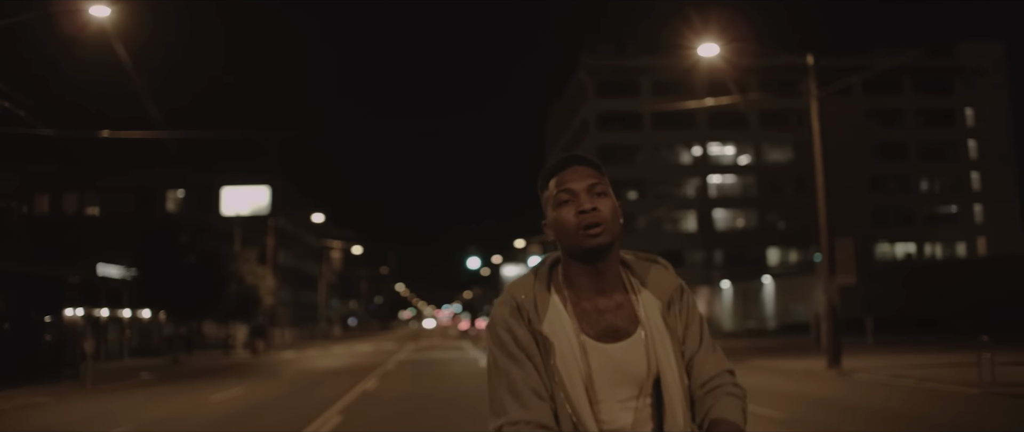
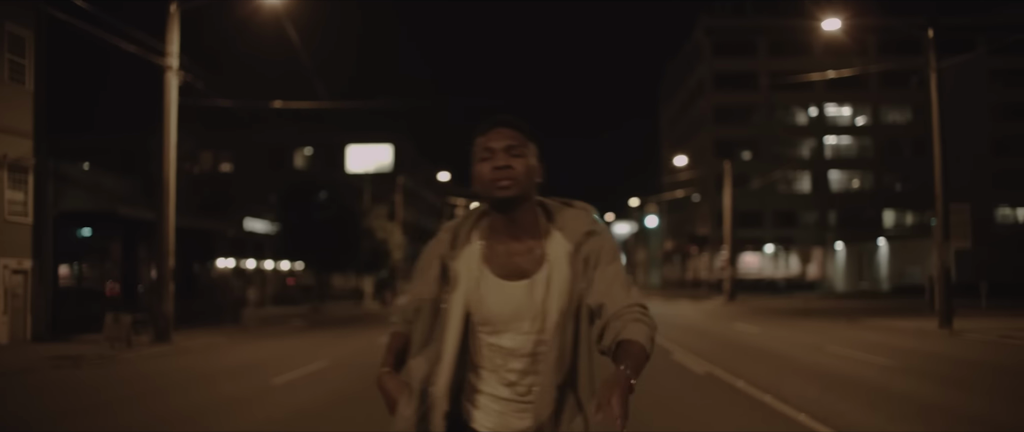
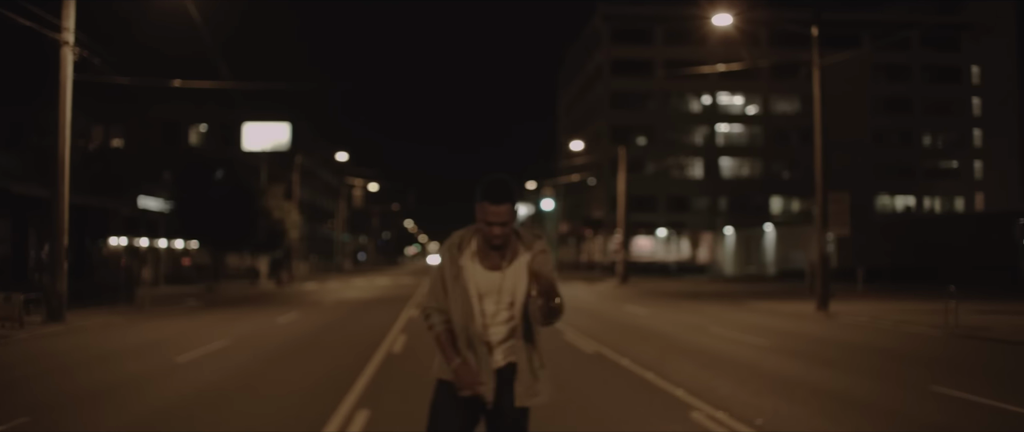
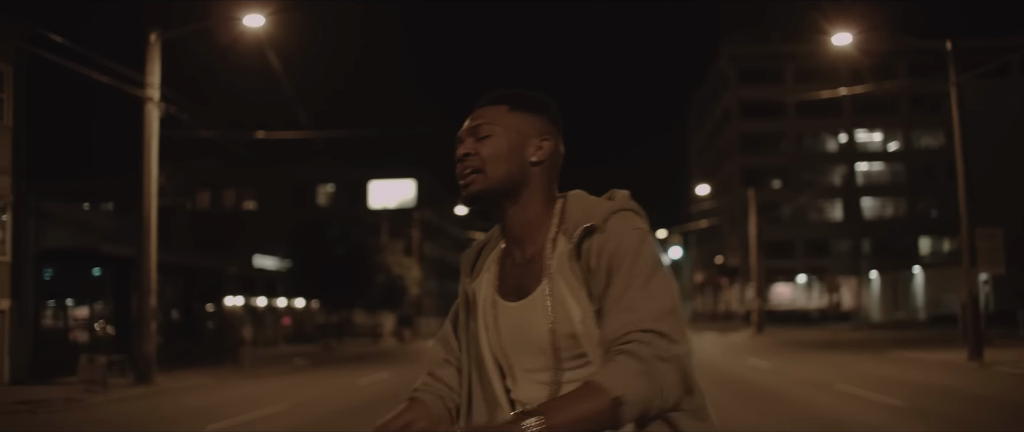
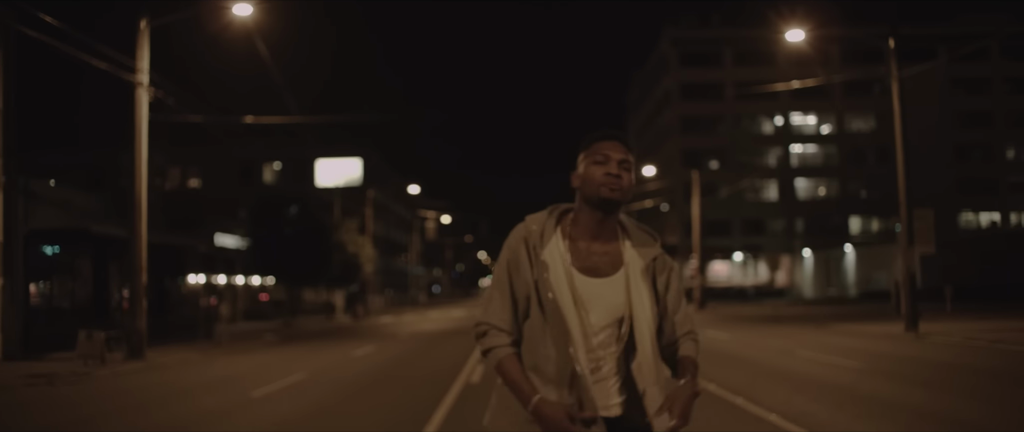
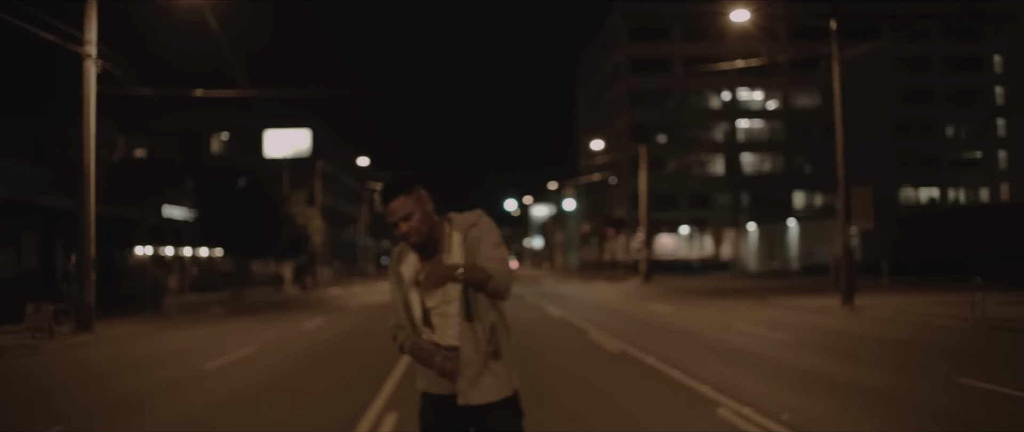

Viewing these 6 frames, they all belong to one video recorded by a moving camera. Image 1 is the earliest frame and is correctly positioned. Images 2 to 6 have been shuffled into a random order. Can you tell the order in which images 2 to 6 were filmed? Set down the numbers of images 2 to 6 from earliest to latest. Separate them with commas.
4, 2, 5, 6, 3
